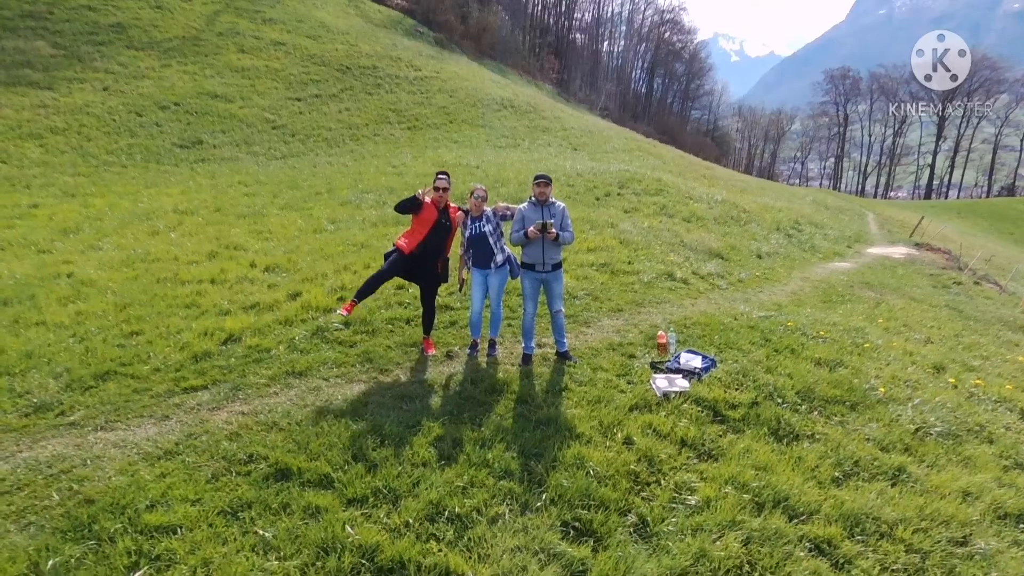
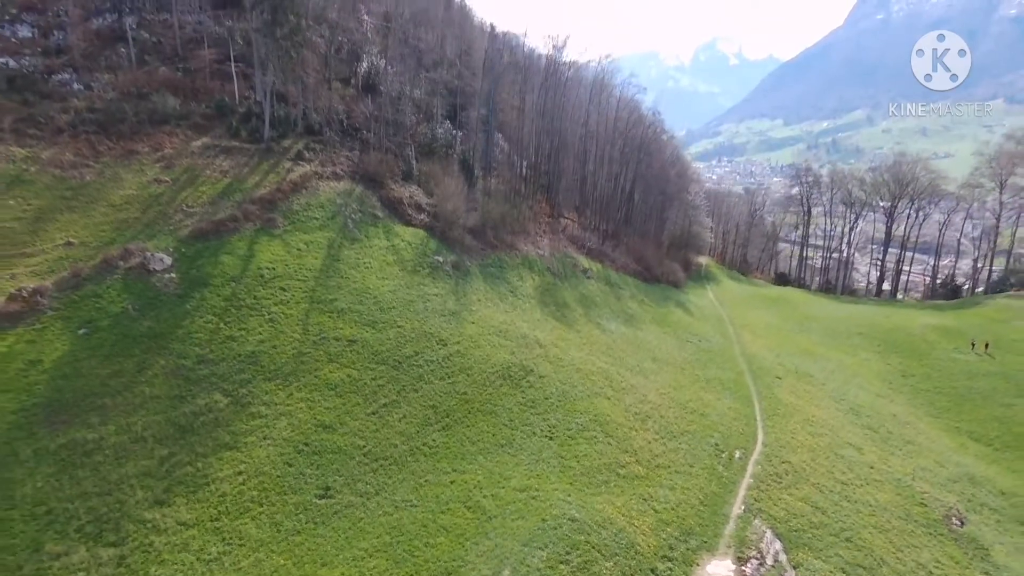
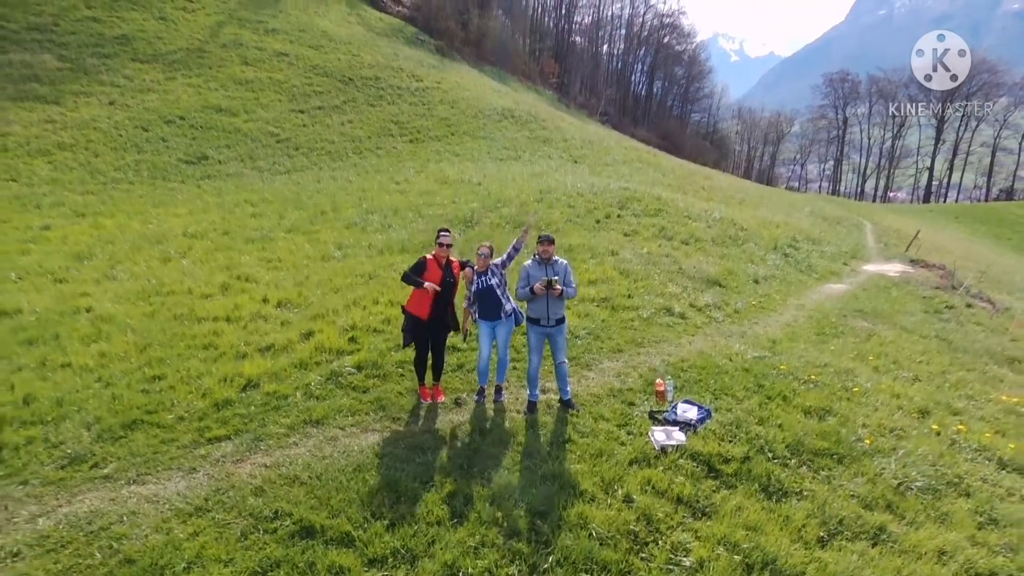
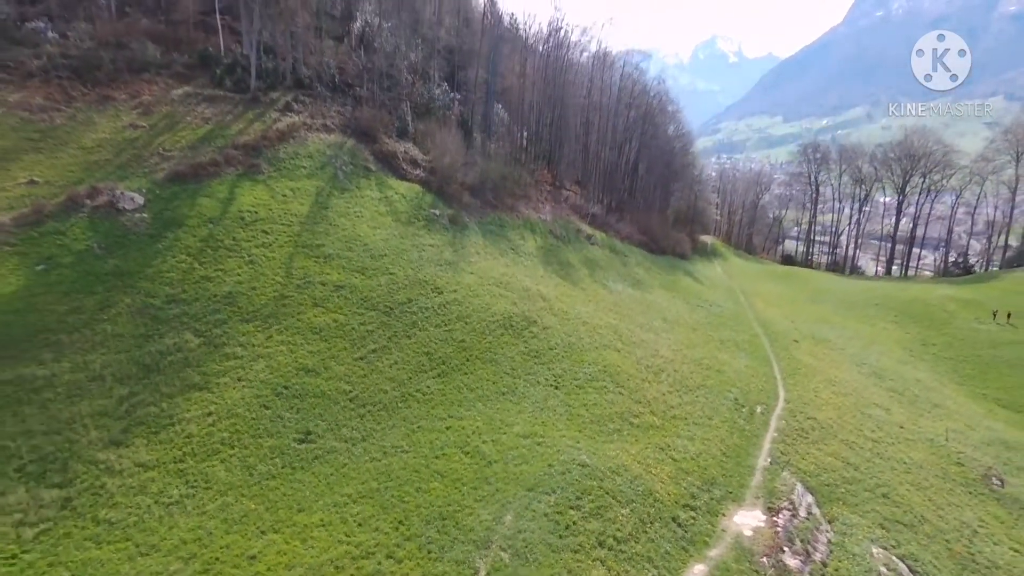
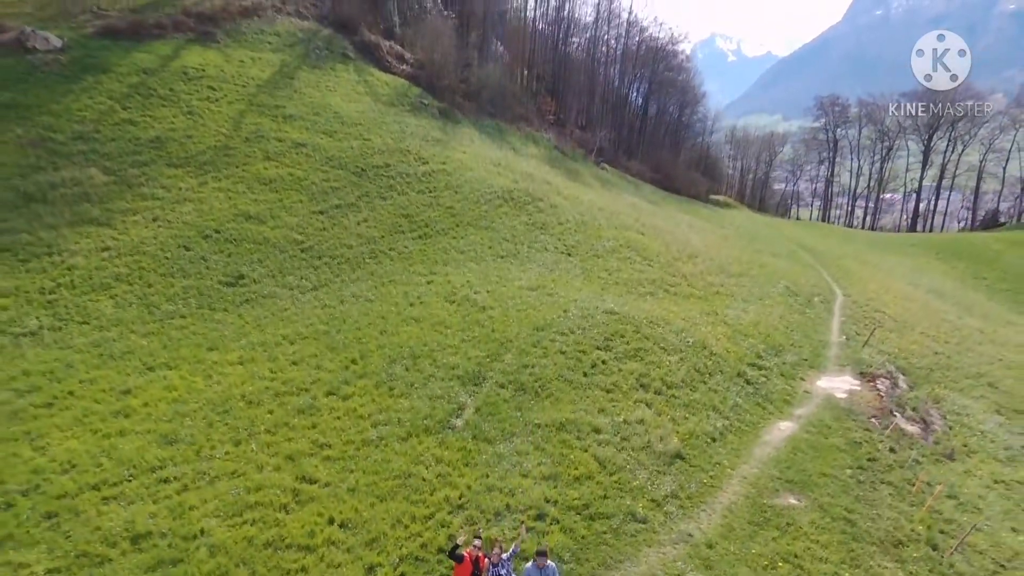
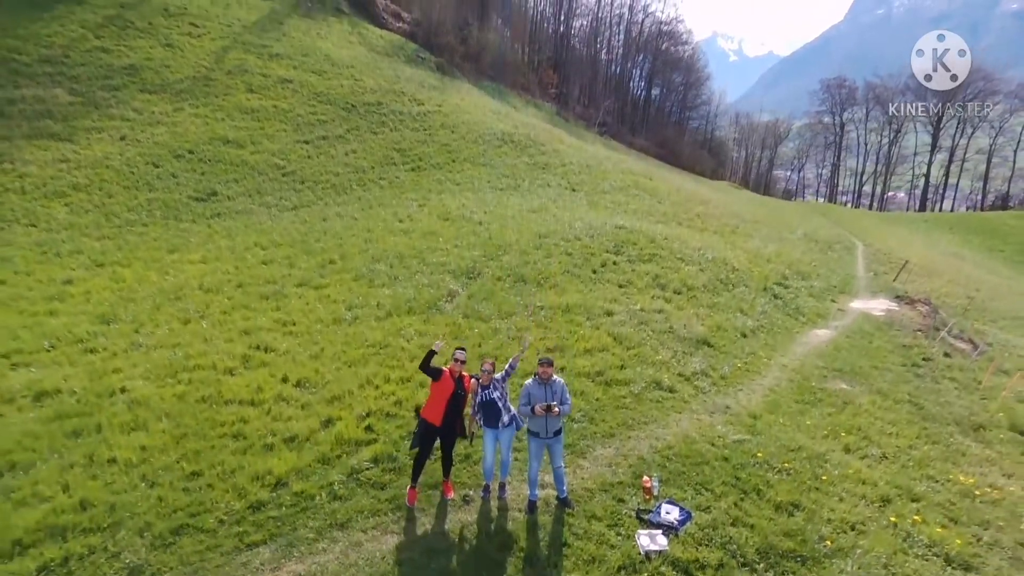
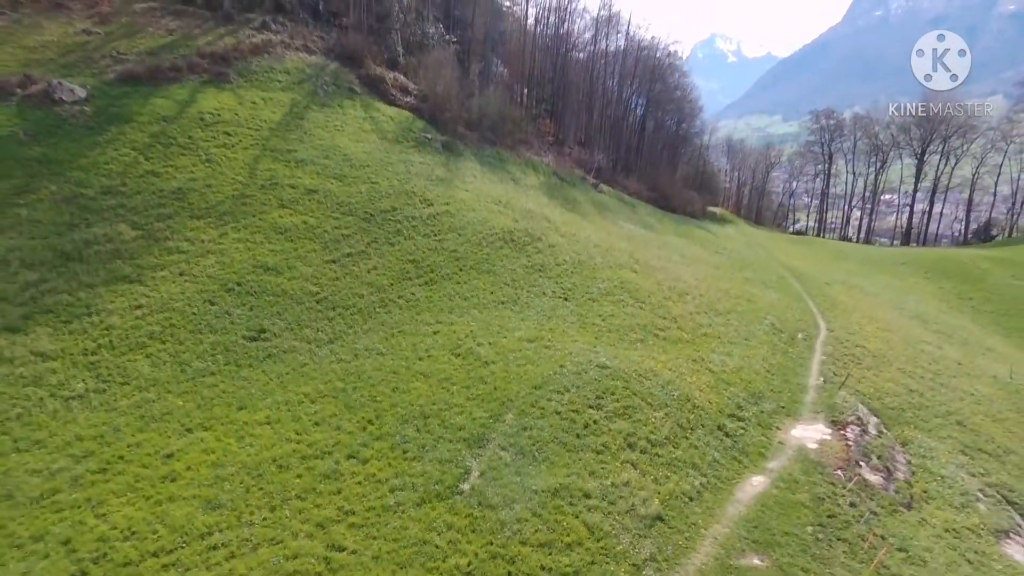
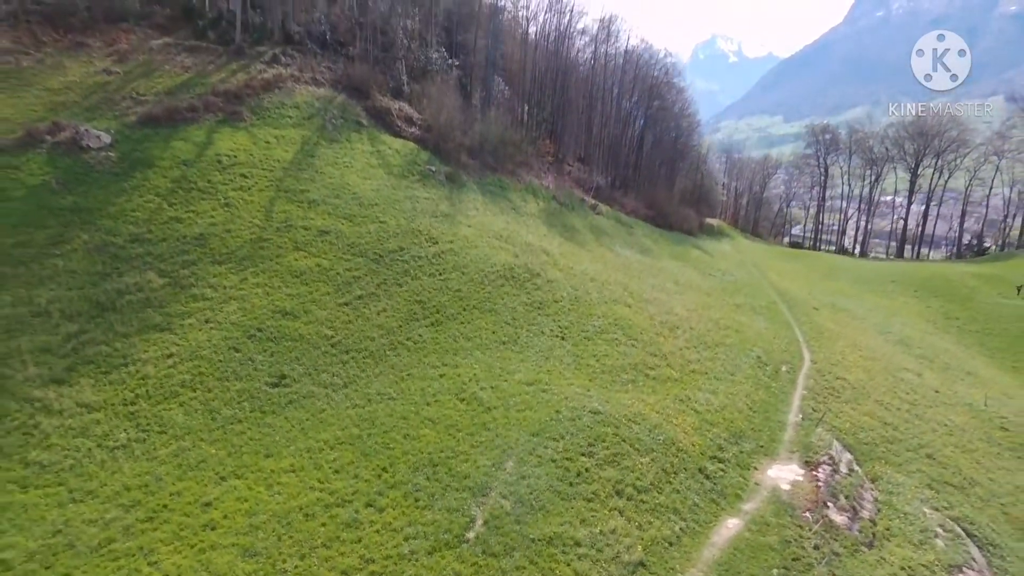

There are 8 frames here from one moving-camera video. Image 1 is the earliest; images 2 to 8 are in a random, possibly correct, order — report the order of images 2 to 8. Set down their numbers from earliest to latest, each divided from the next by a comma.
3, 6, 5, 7, 8, 4, 2
